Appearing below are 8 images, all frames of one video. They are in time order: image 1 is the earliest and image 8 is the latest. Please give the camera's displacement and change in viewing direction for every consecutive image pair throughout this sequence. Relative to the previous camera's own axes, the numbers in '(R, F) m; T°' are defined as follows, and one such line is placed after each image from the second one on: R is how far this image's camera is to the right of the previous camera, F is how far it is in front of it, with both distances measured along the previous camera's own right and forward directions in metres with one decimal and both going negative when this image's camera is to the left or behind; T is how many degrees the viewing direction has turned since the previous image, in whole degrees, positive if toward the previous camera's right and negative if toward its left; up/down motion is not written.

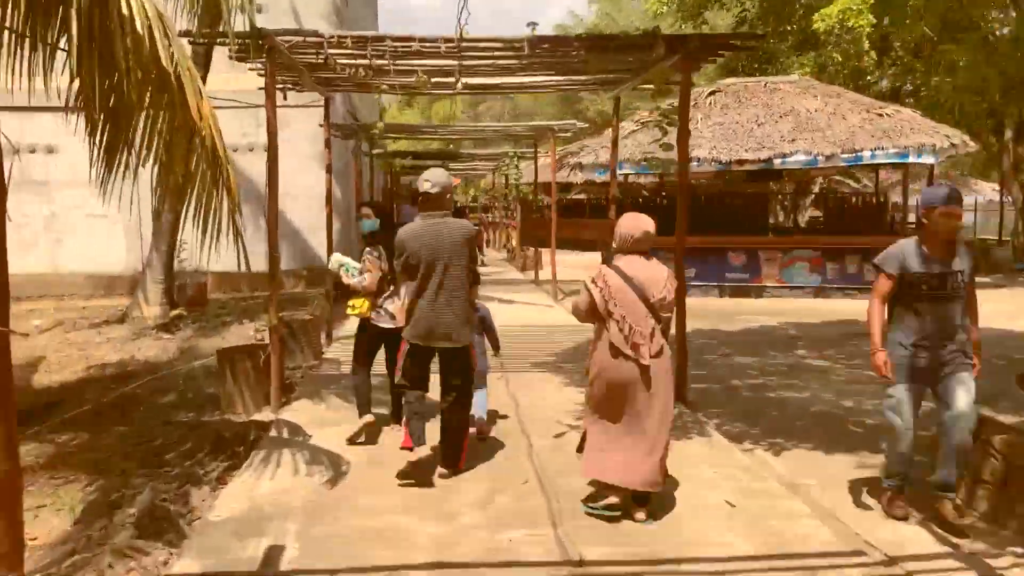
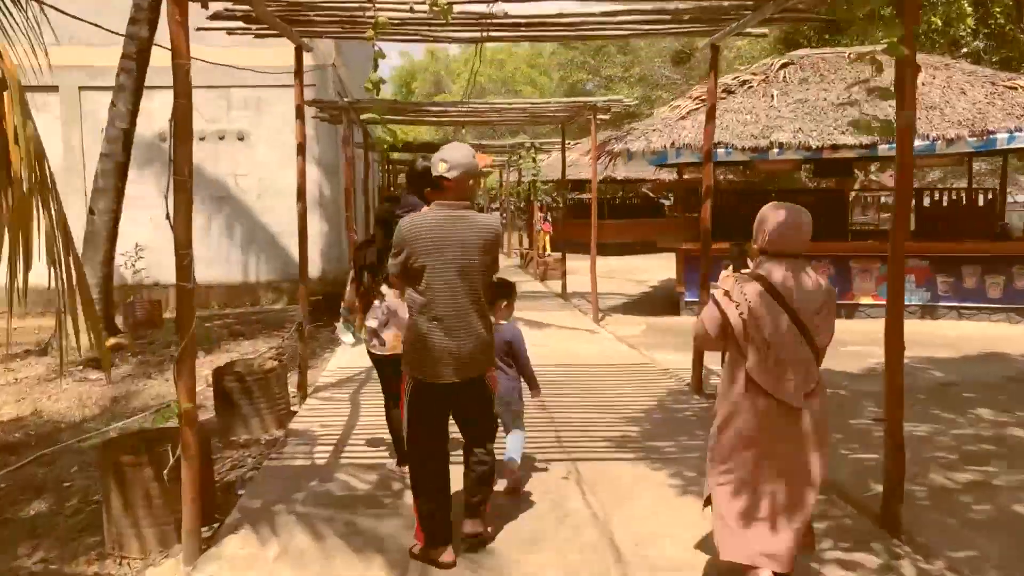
(-0.5, +3.1) m; 0°
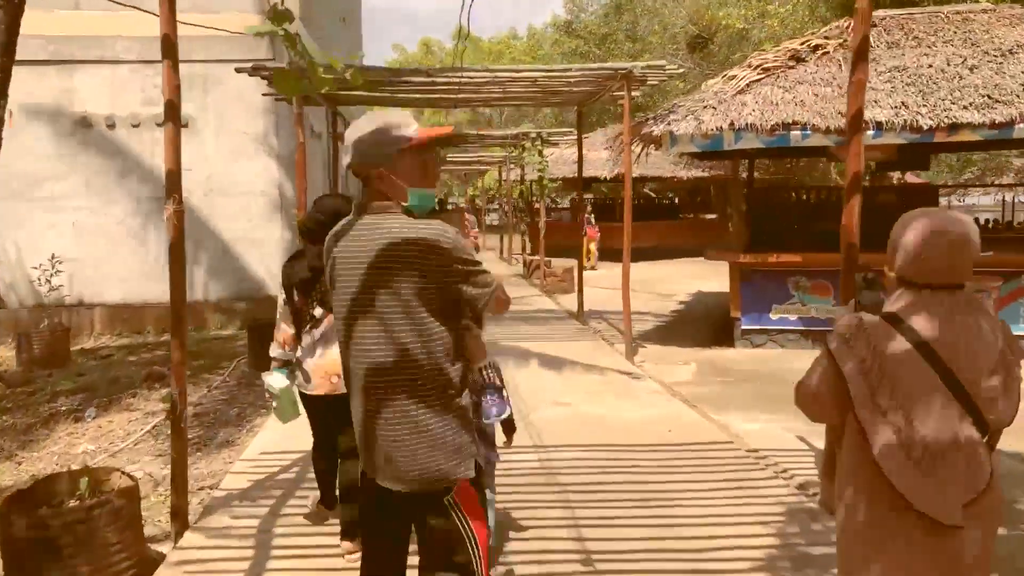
(-0.1, +2.9) m; 0°
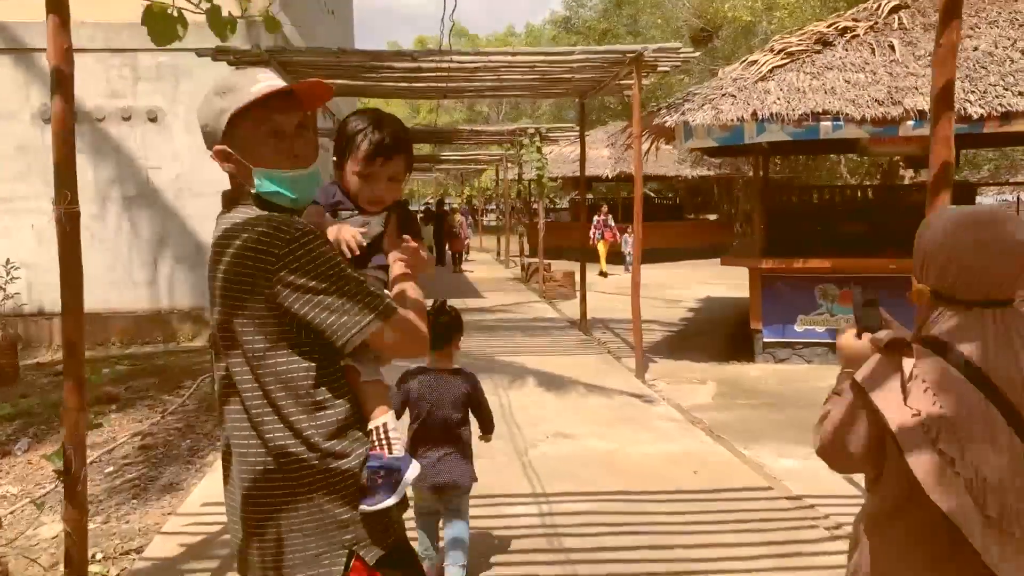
(0.0, +1.0) m; 0°
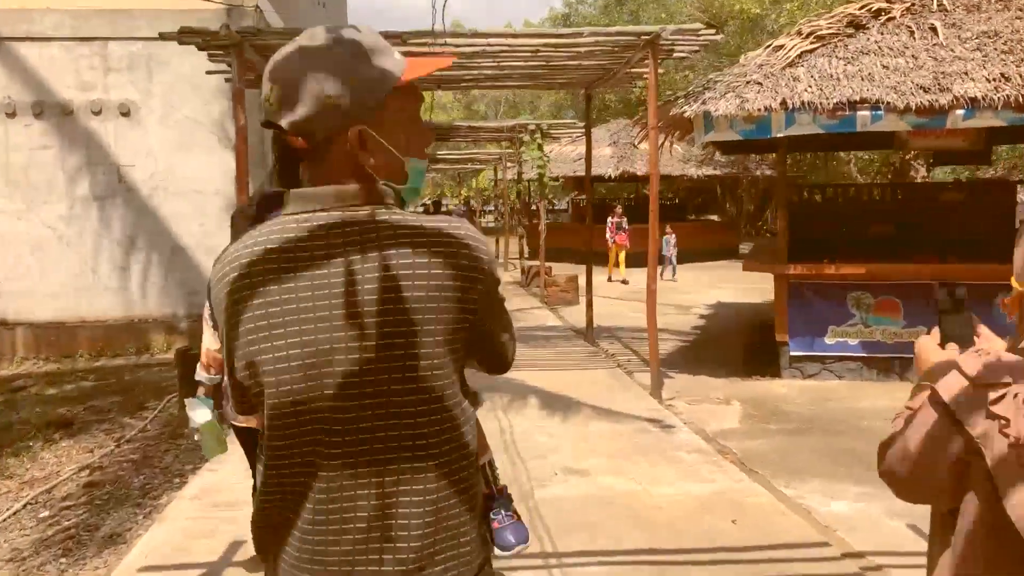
(0.0, +0.8) m; 0°
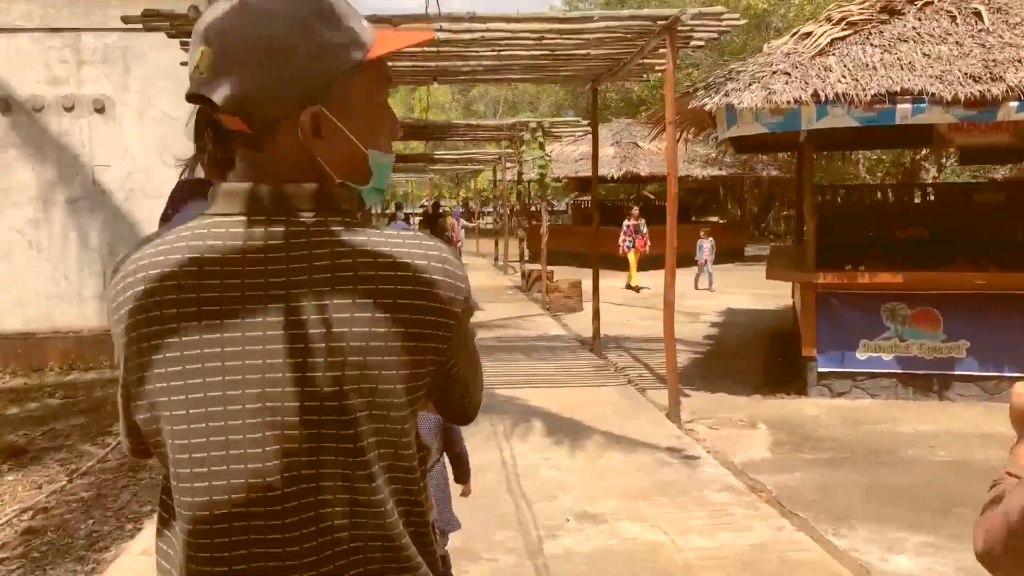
(0.0, +0.7) m; 0°
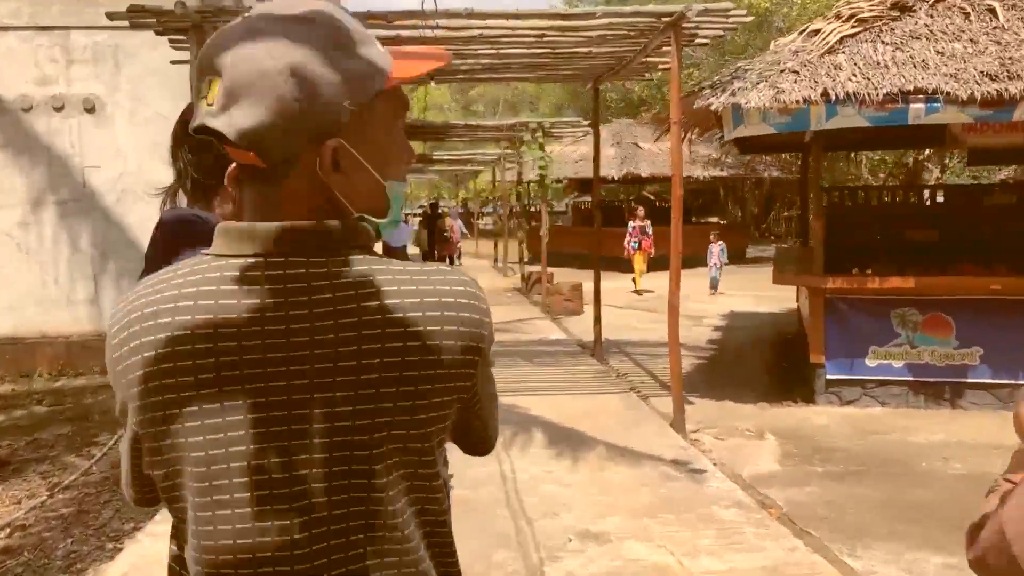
(0.0, +0.2) m; 0°
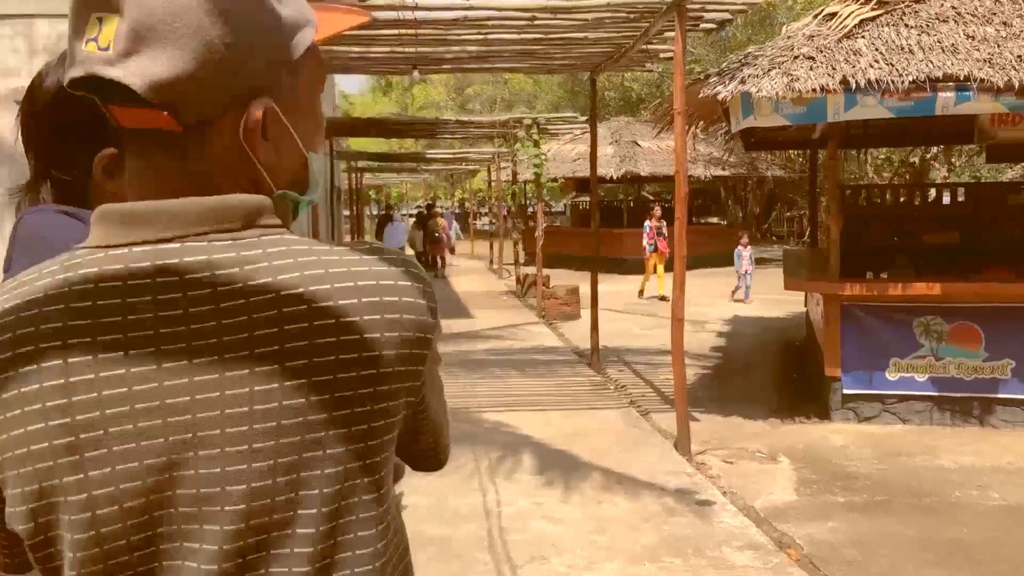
(+0.1, +0.6) m; 0°
